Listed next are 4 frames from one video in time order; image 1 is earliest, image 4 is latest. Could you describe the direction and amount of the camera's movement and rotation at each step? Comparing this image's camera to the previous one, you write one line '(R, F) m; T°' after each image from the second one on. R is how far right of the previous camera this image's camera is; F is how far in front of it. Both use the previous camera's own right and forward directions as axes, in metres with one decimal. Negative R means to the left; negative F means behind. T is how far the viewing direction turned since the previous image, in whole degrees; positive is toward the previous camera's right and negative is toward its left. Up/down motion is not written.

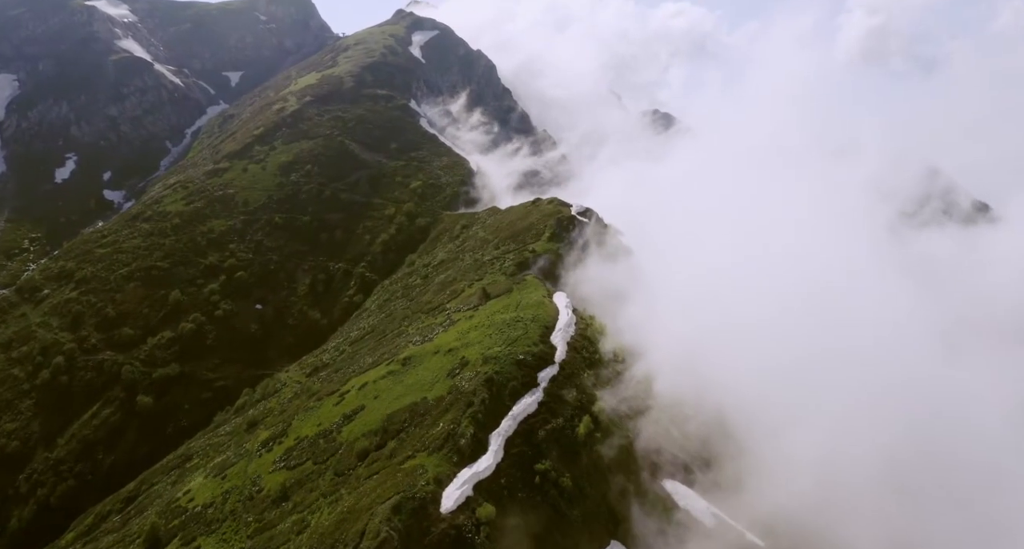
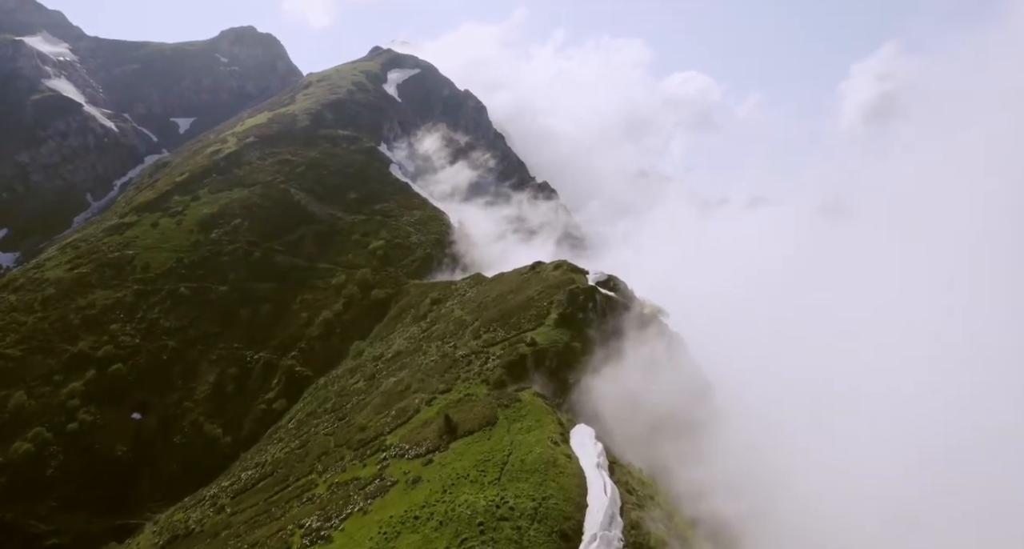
(+1.1, +43.9) m; 0°
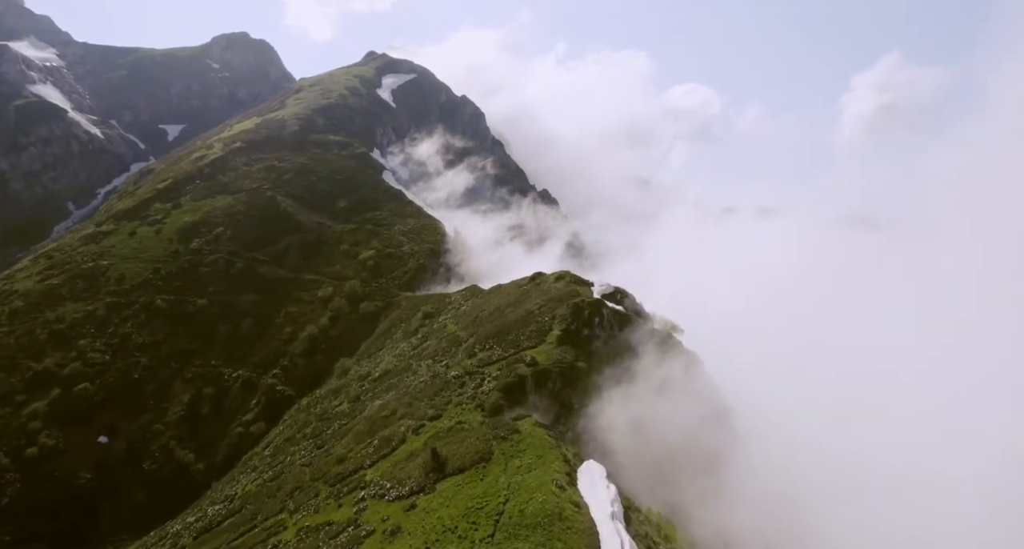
(+0.1, +7.6) m; 0°
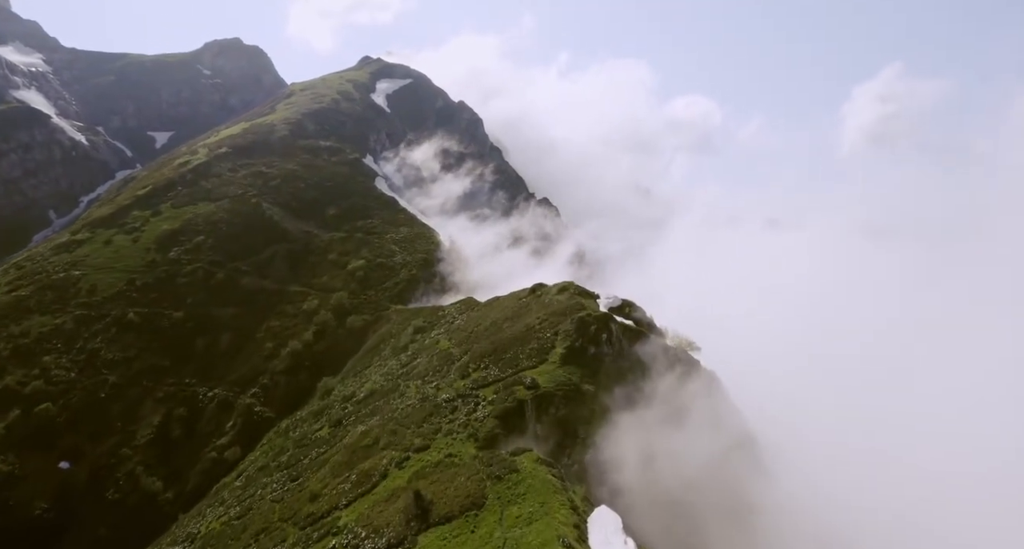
(+0.1, +7.5) m; 0°
